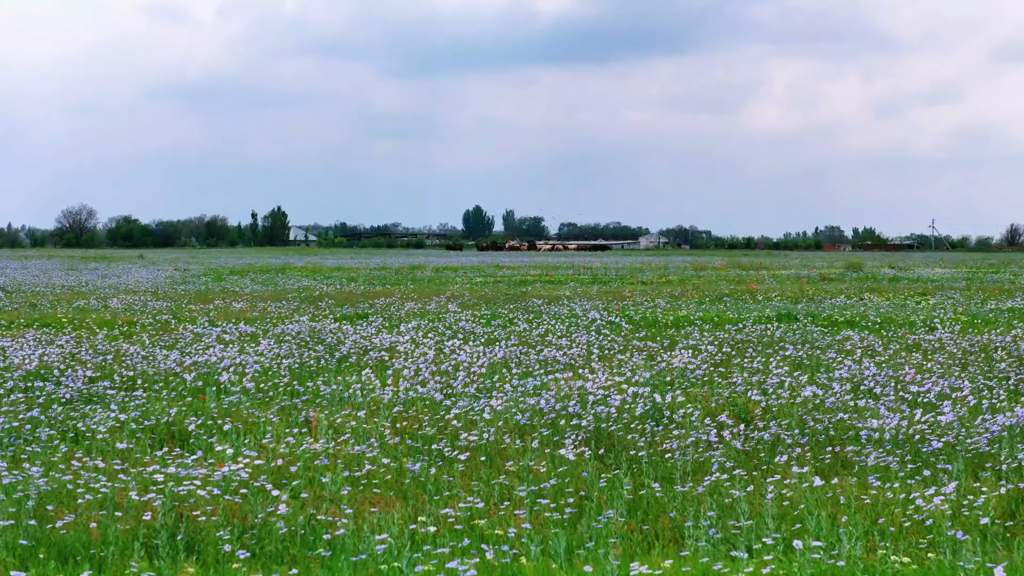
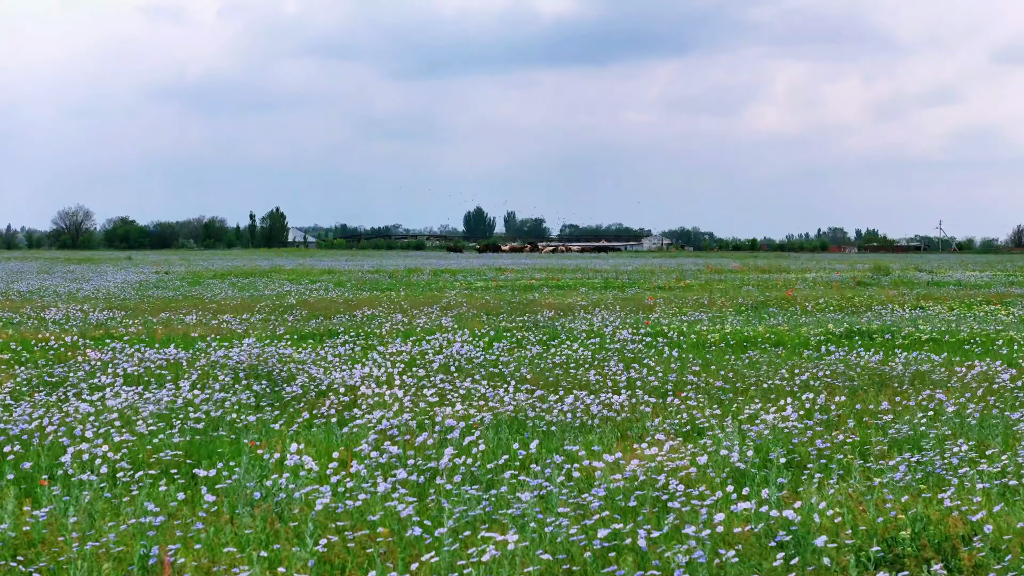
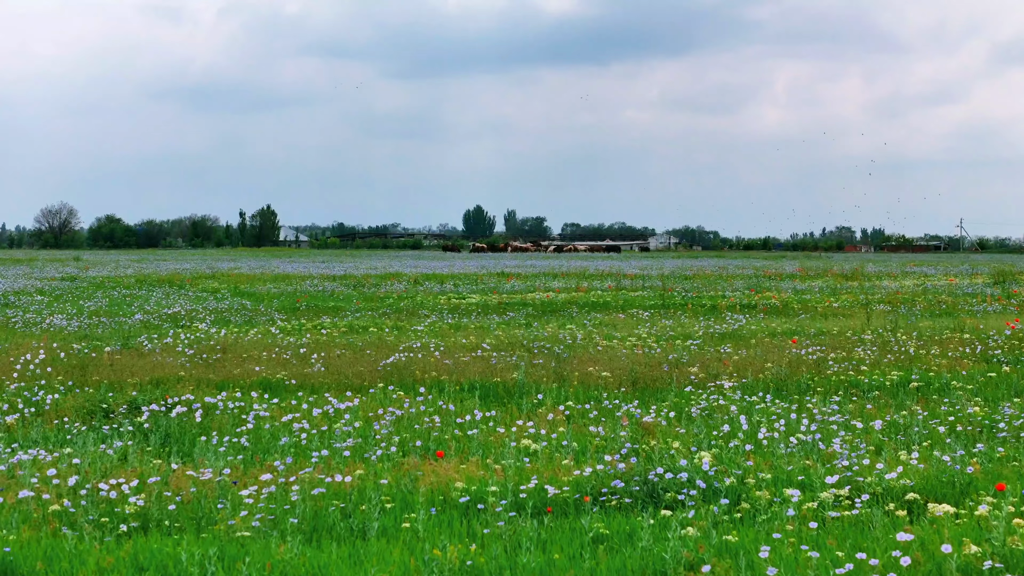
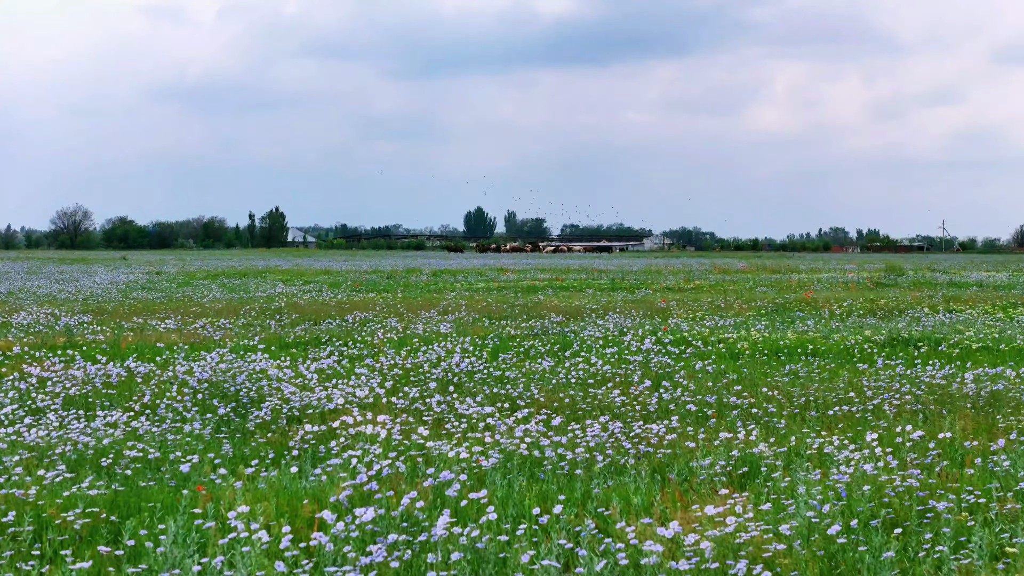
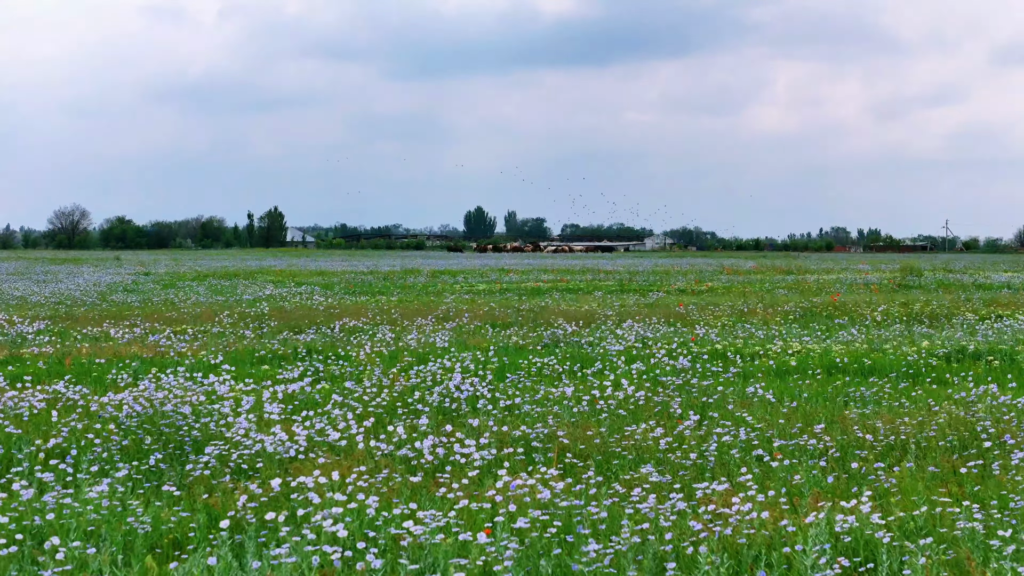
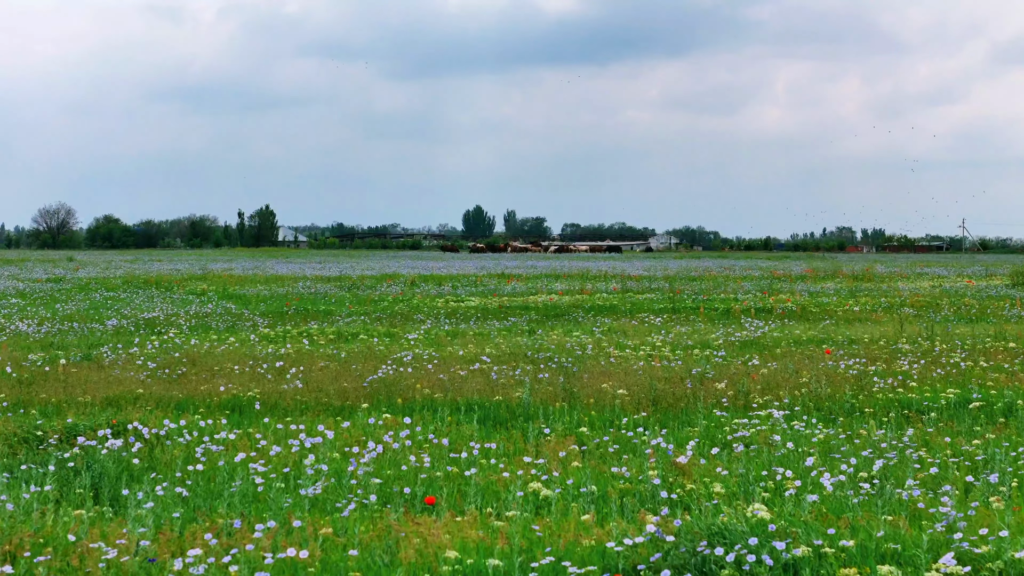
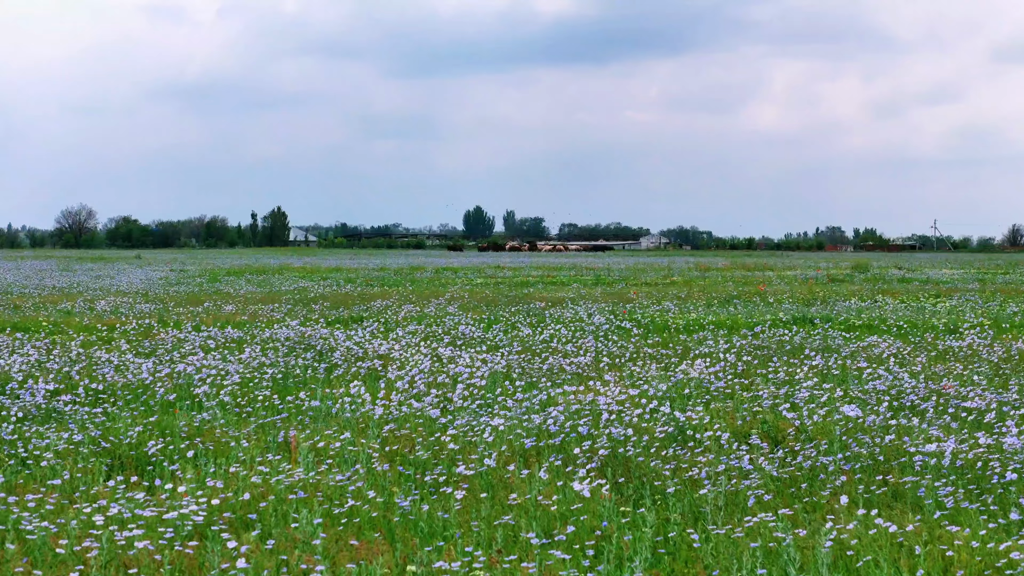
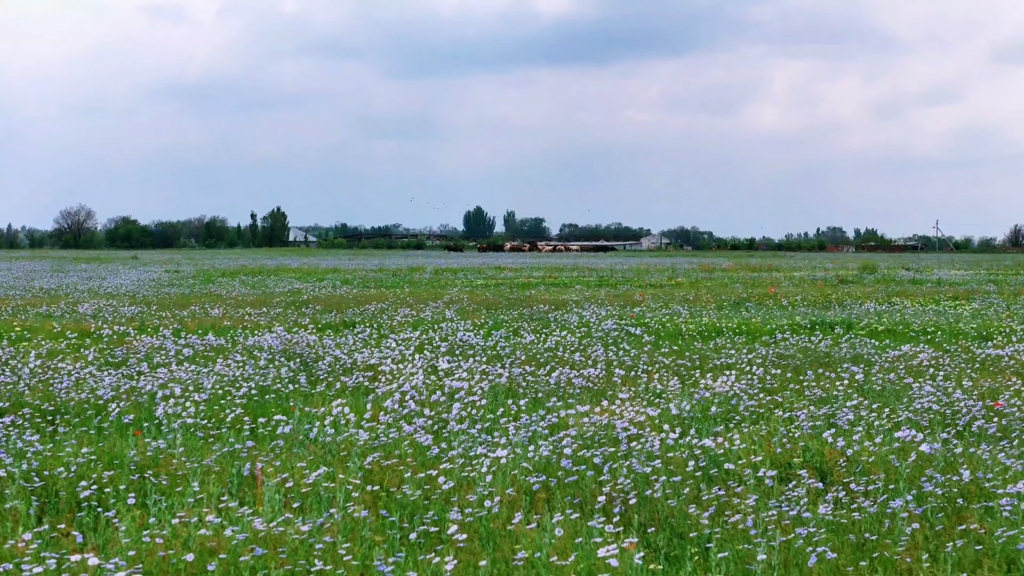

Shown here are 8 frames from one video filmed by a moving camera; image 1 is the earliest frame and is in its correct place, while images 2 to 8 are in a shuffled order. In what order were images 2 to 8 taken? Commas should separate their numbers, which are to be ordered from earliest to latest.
7, 8, 2, 4, 5, 3, 6
